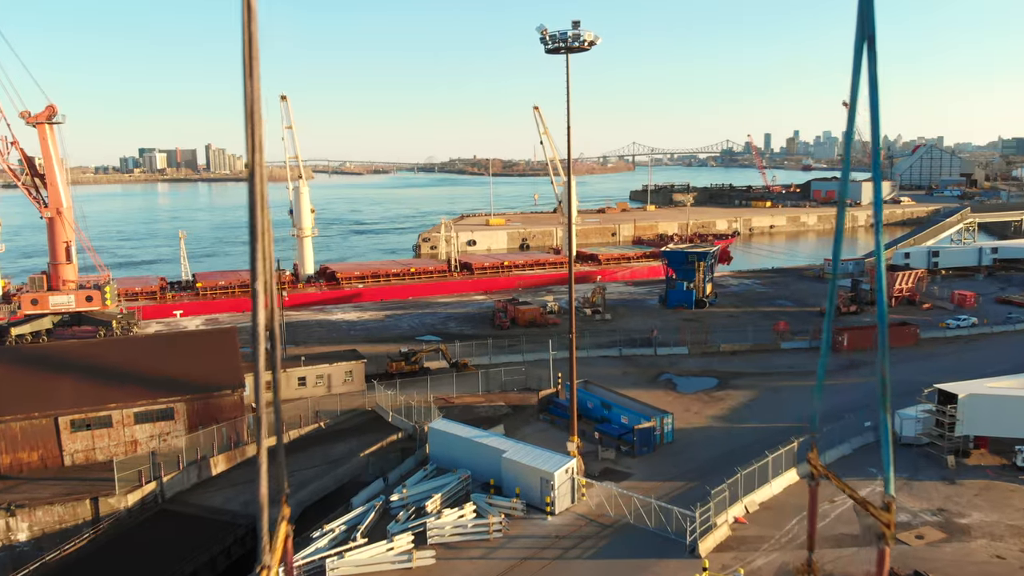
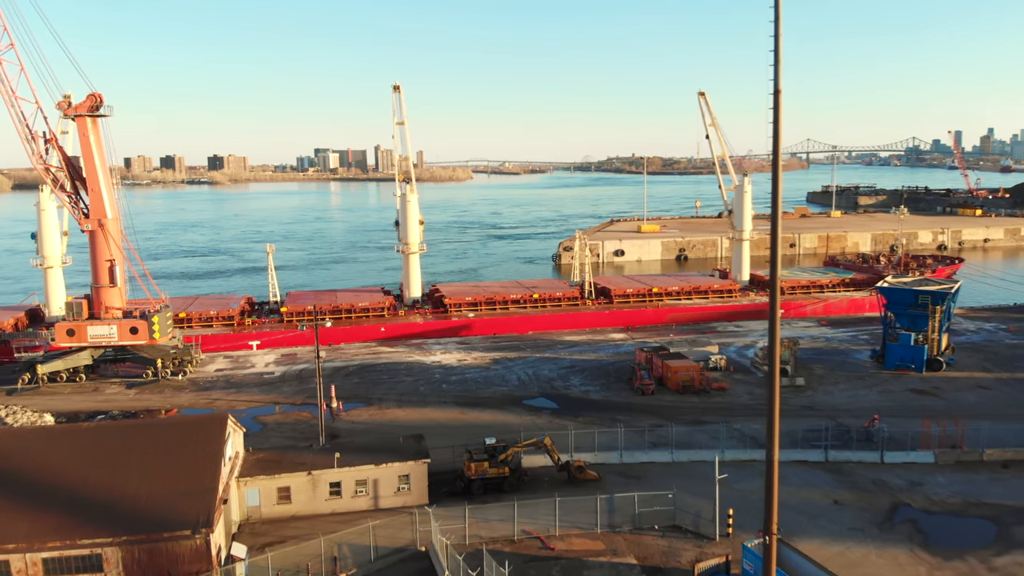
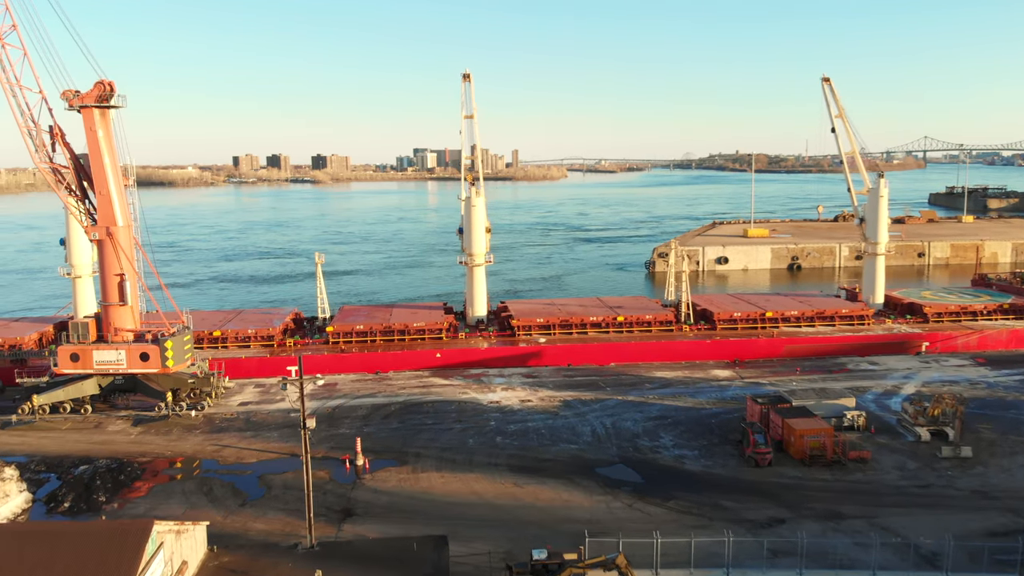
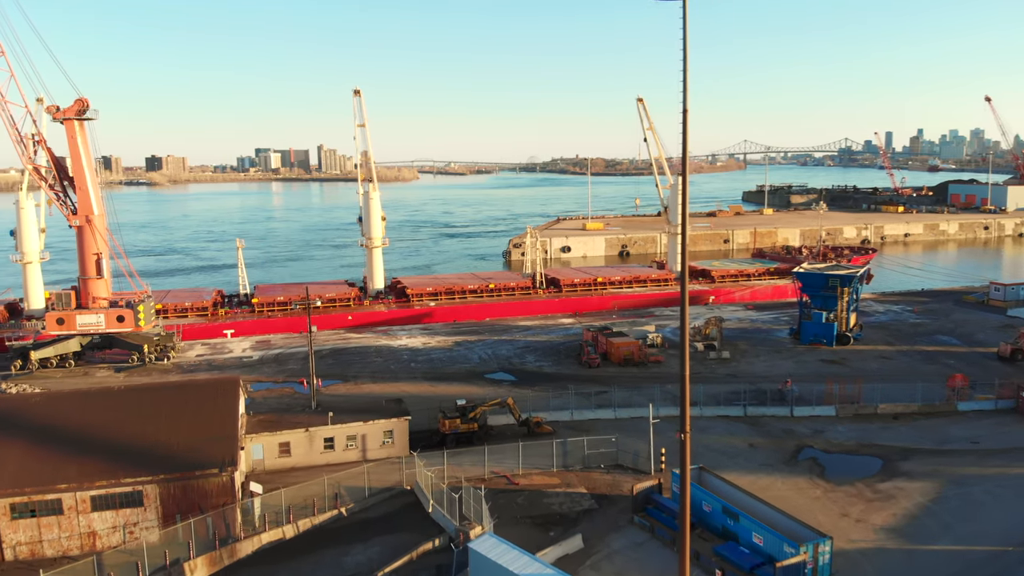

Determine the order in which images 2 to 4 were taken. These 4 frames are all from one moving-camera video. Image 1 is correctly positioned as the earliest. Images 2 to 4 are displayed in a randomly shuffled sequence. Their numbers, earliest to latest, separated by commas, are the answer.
4, 2, 3
